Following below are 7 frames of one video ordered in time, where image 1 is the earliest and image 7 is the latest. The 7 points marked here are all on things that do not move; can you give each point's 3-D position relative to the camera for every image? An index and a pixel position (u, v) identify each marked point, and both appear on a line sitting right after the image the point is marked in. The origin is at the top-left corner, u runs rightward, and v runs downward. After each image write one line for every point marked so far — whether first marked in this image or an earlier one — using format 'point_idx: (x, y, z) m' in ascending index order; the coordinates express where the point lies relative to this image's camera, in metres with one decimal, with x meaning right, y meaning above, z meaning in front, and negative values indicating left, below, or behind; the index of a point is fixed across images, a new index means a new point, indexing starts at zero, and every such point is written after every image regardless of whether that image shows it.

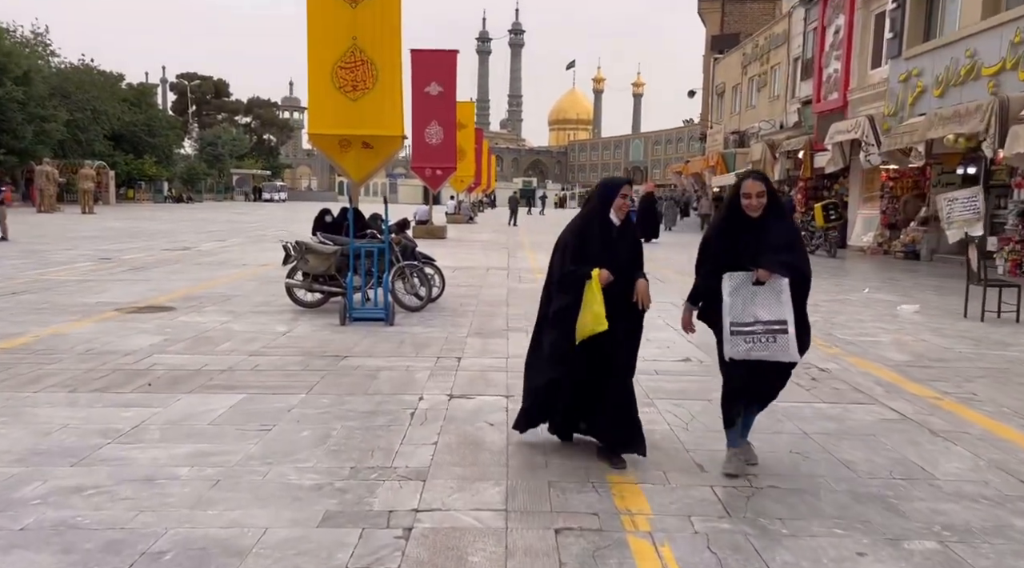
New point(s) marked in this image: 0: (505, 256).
0: (-0.1, +0.6, +18.7) m
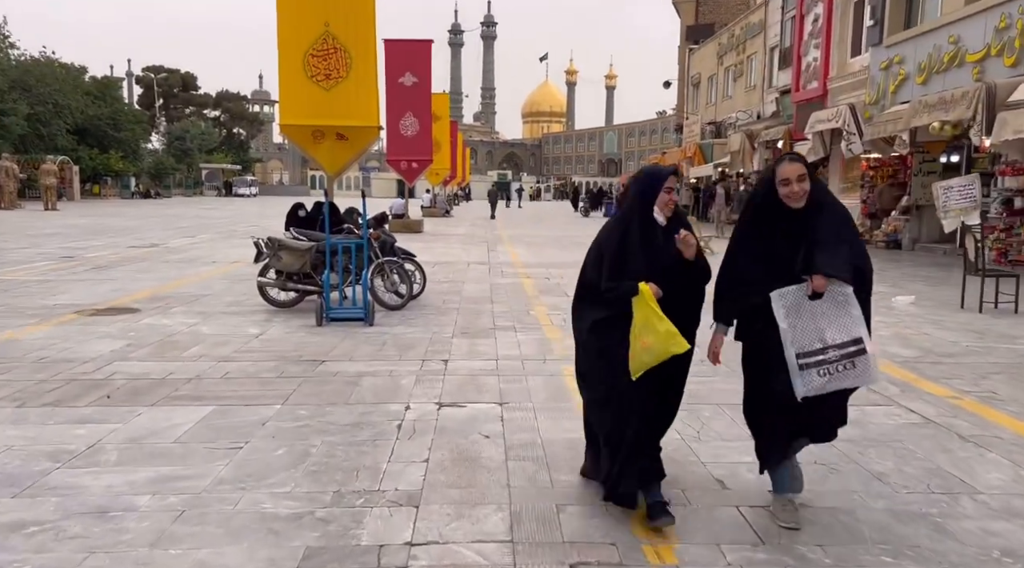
0: (-0.6, +0.7, +18.2) m
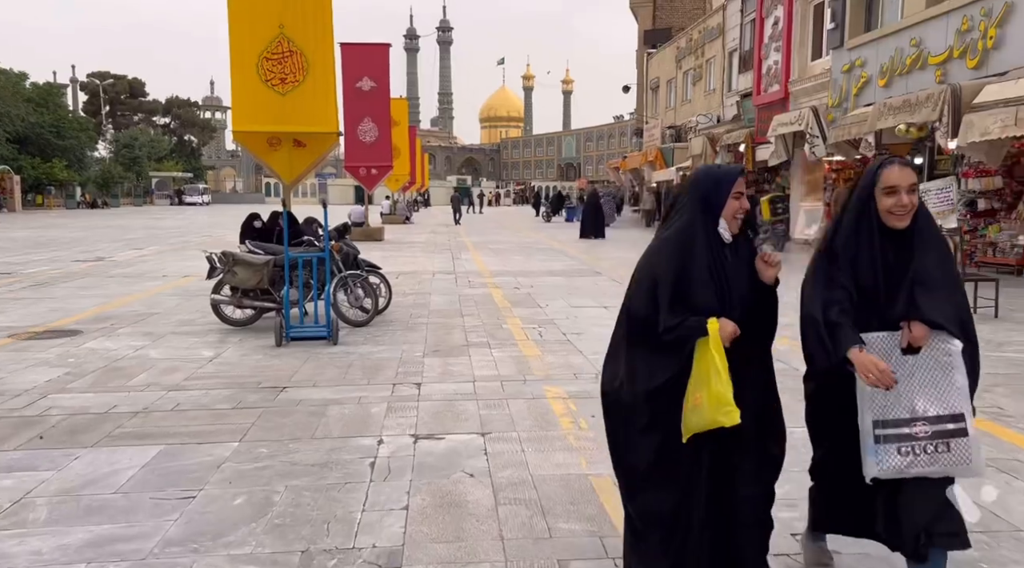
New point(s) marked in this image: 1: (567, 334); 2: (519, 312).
0: (-1.3, +0.5, +17.8) m
1: (+0.5, -0.4, +7.7) m
2: (+0.1, -0.3, +9.4) m
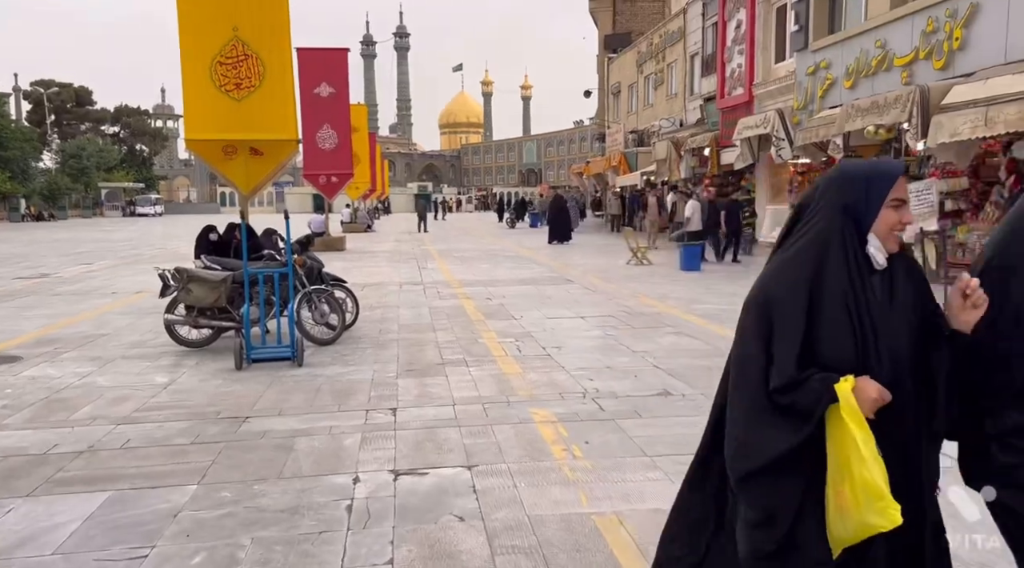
0: (-2.0, +0.3, +17.3) m
1: (+0.3, -0.5, +7.4) m
2: (-0.2, -0.4, +9.0) m
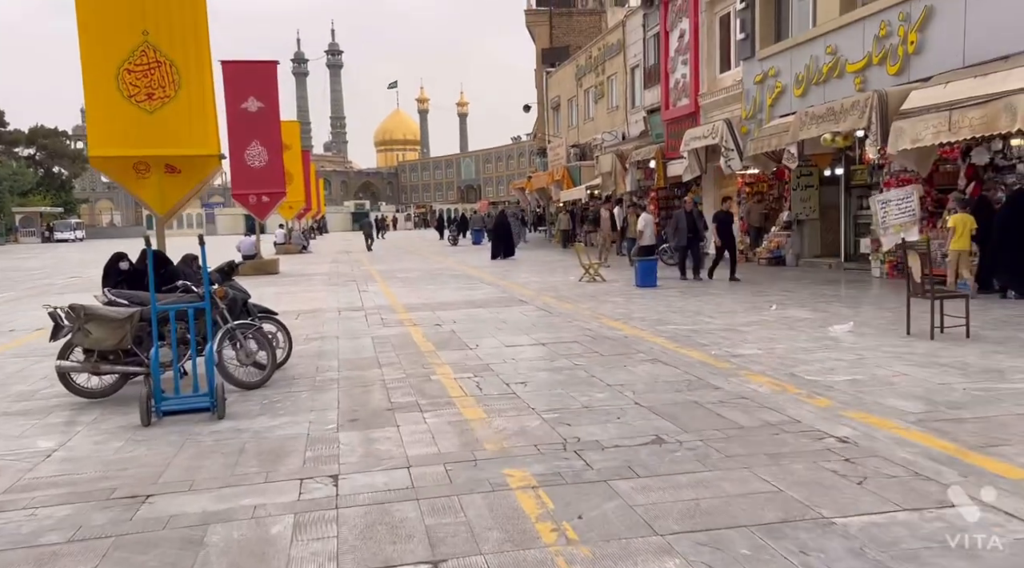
0: (-3.0, -0.1, +16.2) m
1: (0.0, -0.7, +6.4) m
2: (-0.6, -0.7, +8.1) m
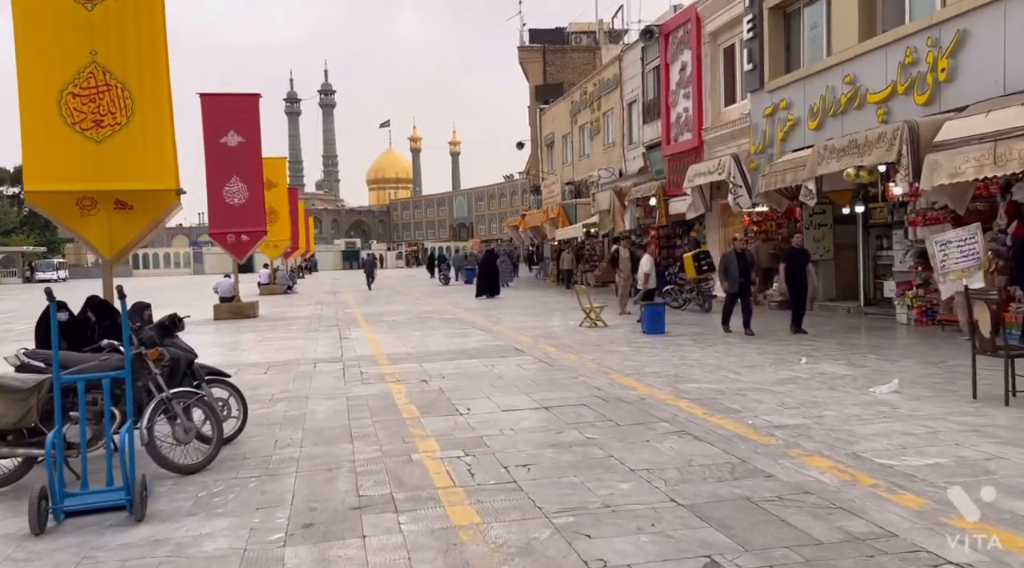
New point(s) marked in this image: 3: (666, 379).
0: (-3.0, -0.9, +15.0) m
1: (0.0, -1.1, +5.2) m
2: (-0.6, -1.1, +6.8) m
3: (+1.6, -1.0, +8.9) m
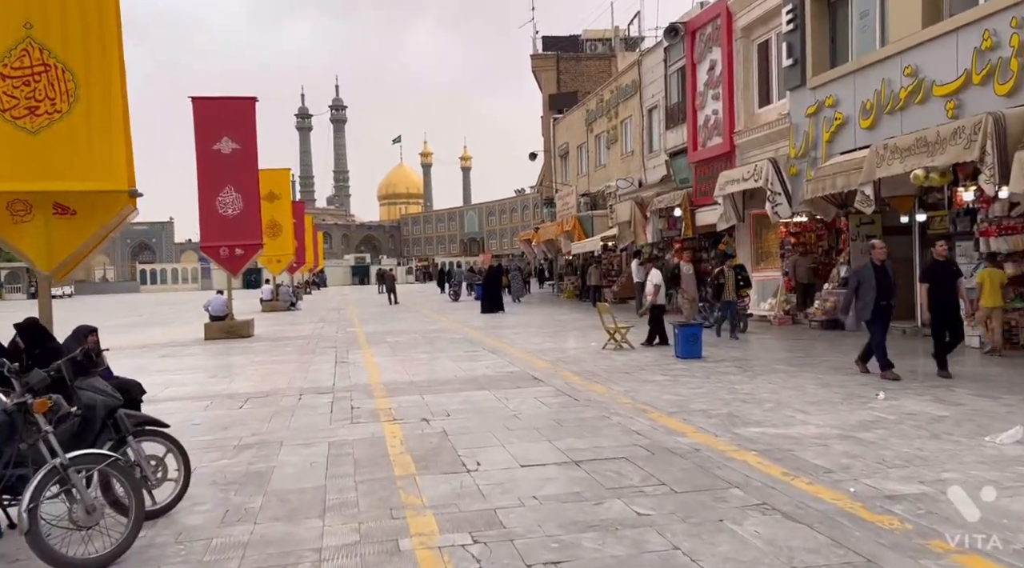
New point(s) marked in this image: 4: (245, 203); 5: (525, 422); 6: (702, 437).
0: (-2.8, -1.2, +13.4) m
1: (+0.1, -1.2, +3.6) m
2: (-0.5, -1.2, +5.2) m
3: (+1.7, -1.1, +7.3) m
4: (-5.7, +1.7, +18.7) m
5: (+0.1, -1.2, +7.4) m
6: (+1.4, -1.1, +6.6) m
